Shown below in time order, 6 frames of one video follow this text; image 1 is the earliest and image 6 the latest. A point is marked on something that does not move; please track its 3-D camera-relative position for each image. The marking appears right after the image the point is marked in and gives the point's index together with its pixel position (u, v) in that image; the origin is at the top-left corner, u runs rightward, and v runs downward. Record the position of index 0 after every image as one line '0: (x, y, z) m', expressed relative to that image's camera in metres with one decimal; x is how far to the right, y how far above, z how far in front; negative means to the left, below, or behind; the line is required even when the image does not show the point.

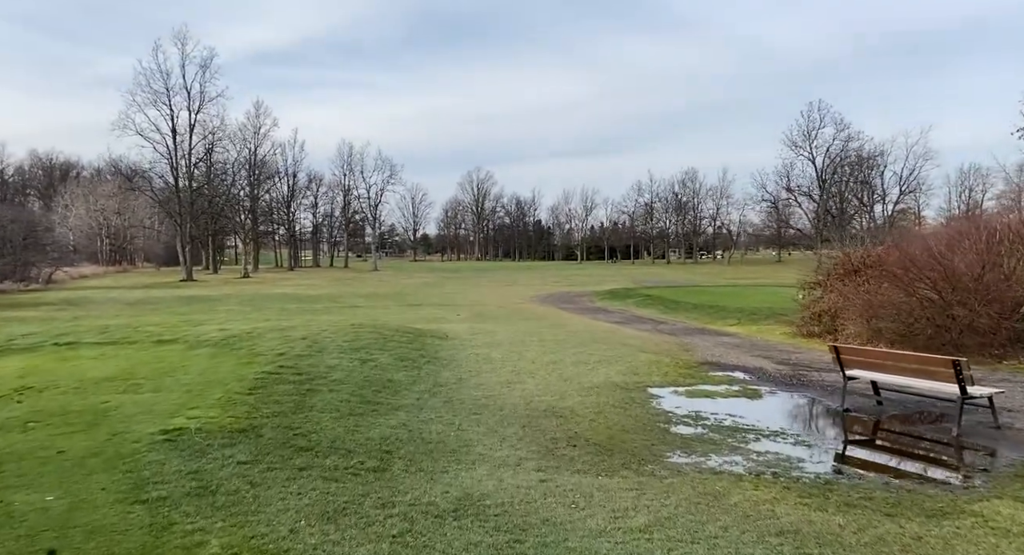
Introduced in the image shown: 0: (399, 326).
0: (-2.7, -1.2, +18.4) m
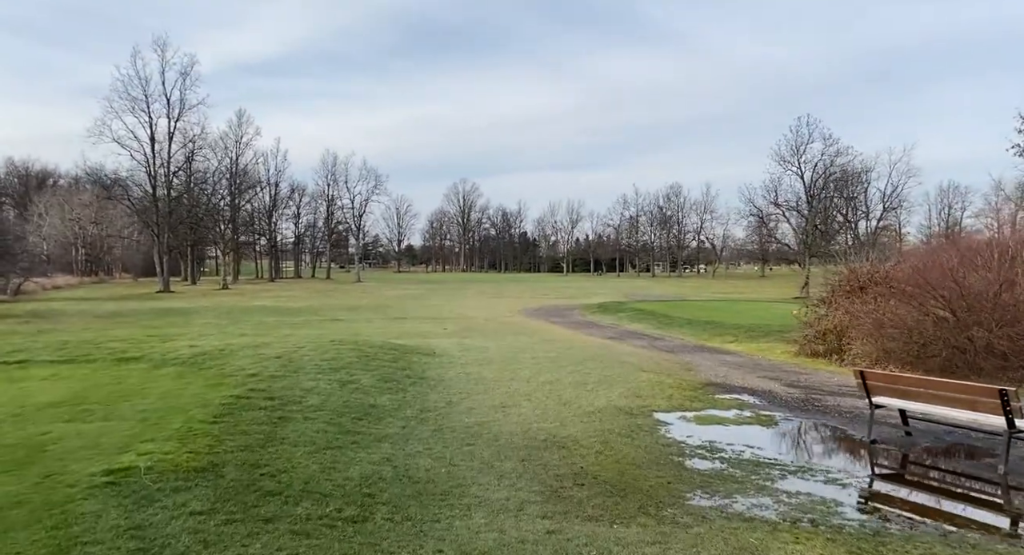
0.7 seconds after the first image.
0: (-2.9, -1.5, +17.4) m
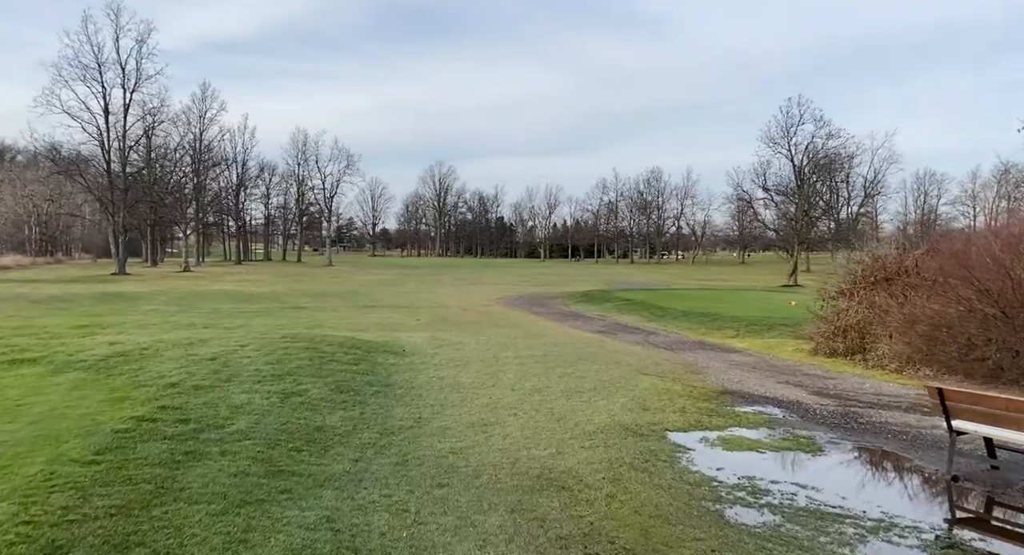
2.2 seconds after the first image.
0: (-3.3, -1.2, +15.2) m
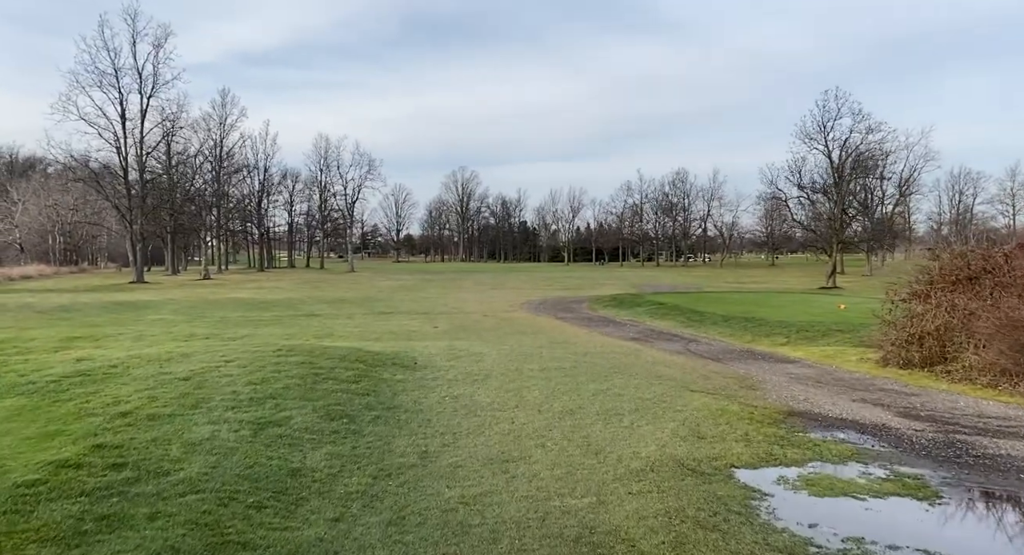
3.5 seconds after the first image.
0: (-2.9, -1.3, +13.6) m
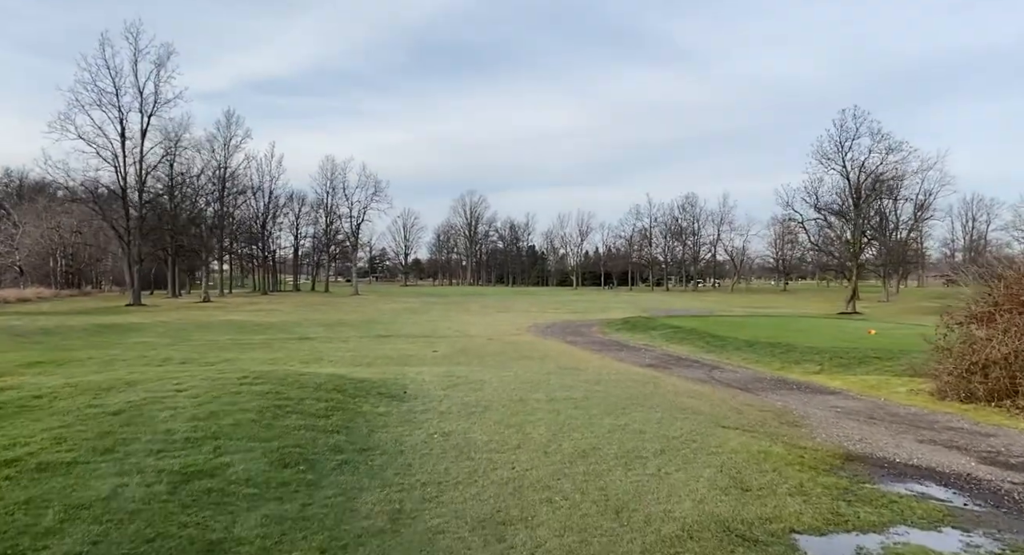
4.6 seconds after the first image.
0: (-2.8, -1.6, +12.0) m
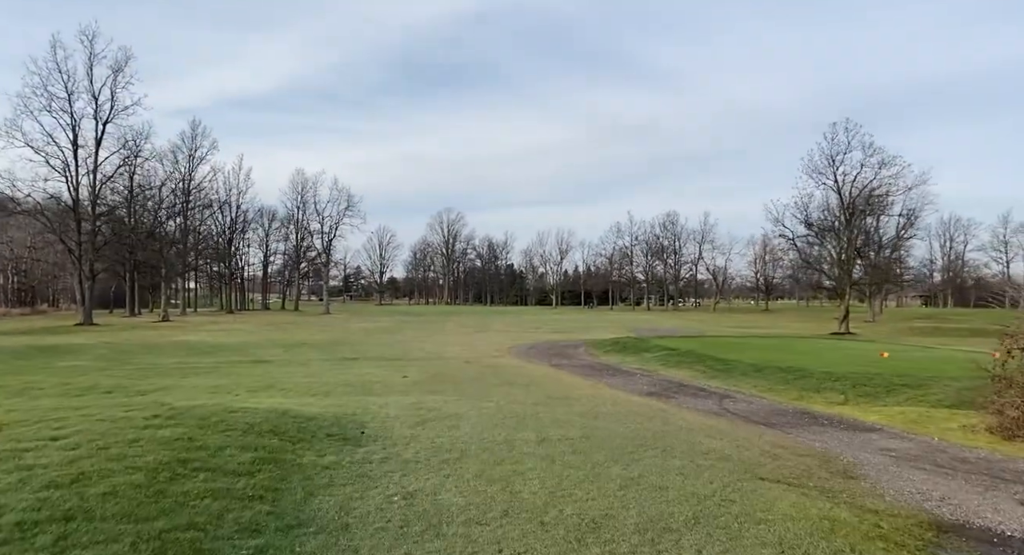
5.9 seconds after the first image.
0: (-3.0, -1.7, +9.9) m
